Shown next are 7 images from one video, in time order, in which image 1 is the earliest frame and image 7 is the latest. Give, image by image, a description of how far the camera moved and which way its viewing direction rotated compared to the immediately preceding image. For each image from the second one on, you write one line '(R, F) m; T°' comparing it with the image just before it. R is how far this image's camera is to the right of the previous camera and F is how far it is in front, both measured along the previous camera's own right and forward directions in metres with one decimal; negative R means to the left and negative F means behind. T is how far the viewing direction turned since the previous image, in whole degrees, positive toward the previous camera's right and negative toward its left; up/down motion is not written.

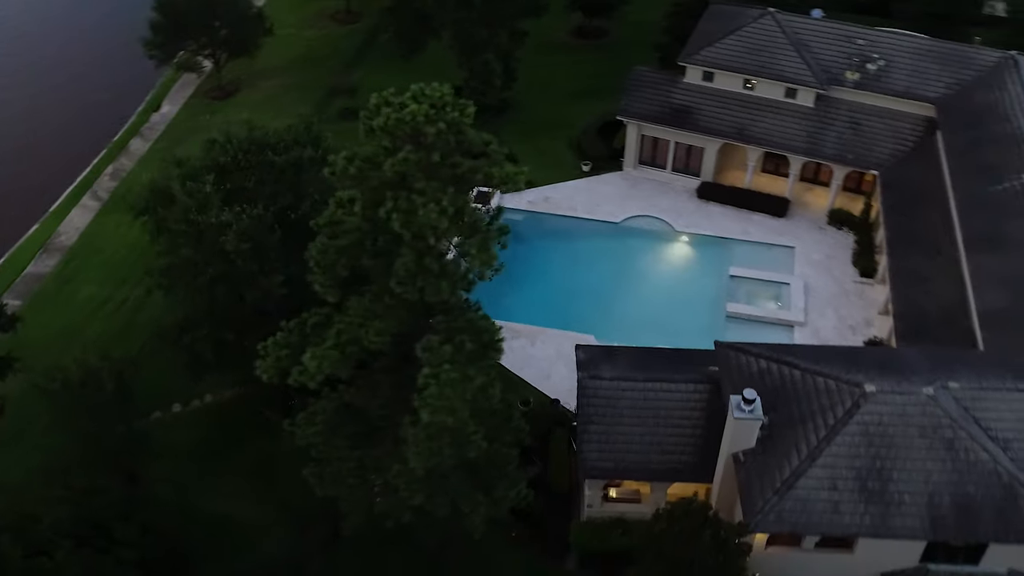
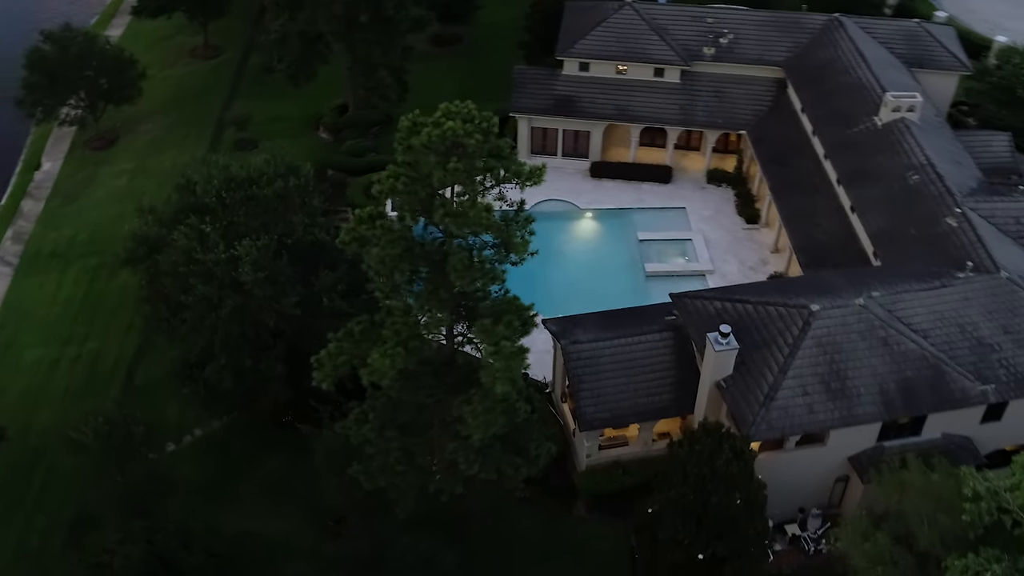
(-5.6, -2.9) m; +11°
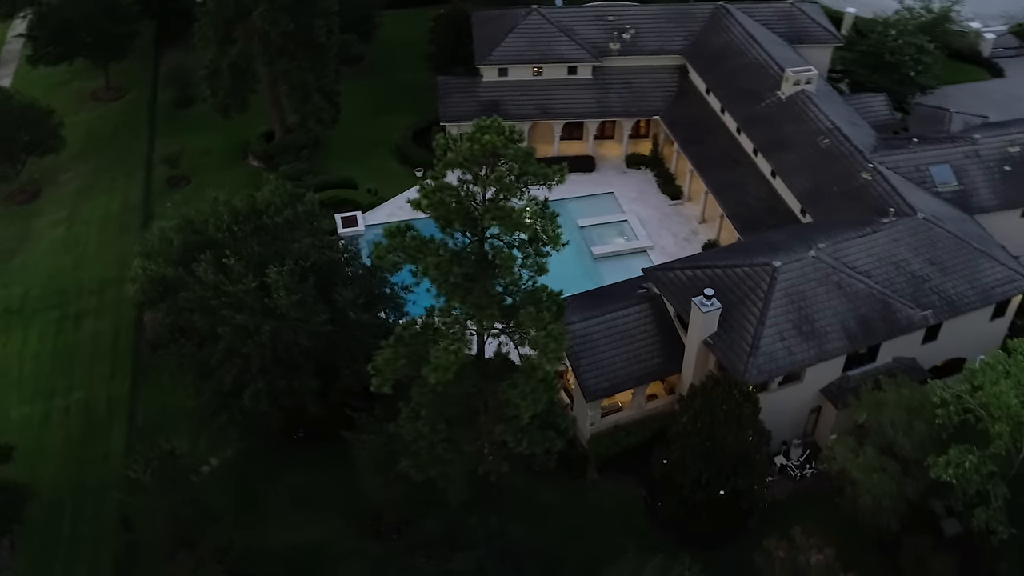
(-5.2, -2.5) m; +9°
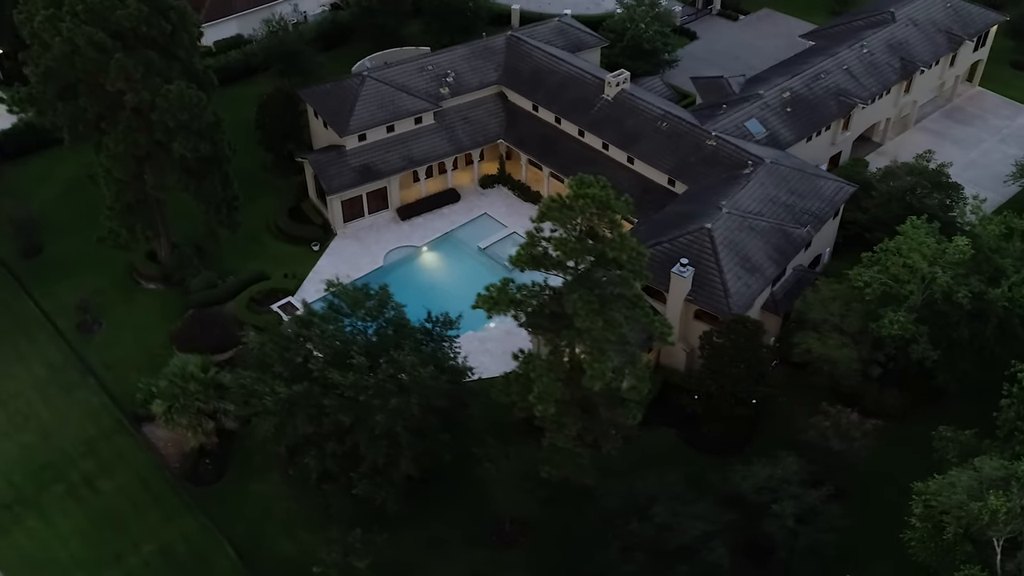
(-15.9, -3.9) m; +21°
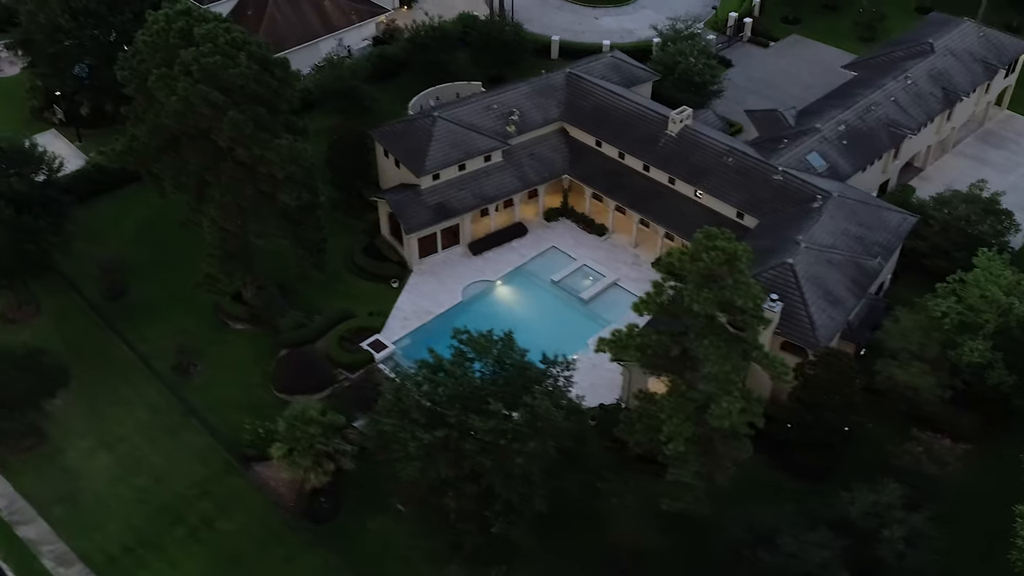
(-5.7, -2.0) m; +2°
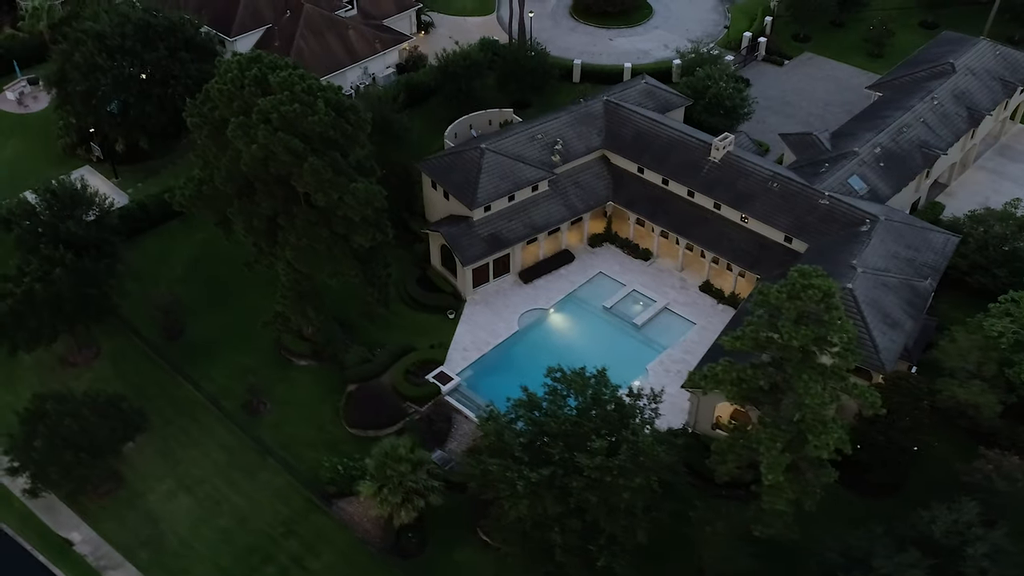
(-5.1, -1.1) m; +2°
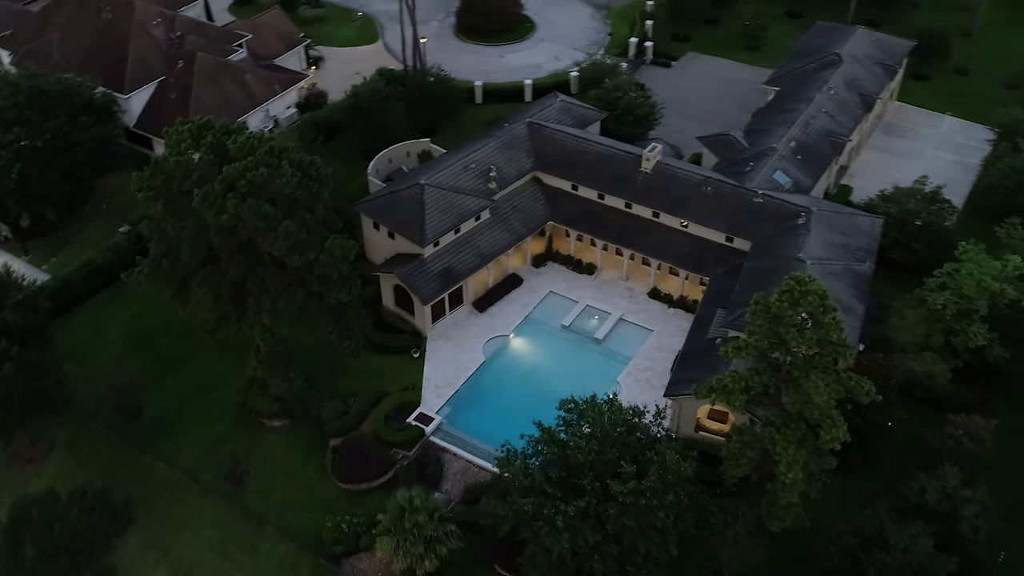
(-6.0, -0.2) m; +8°
